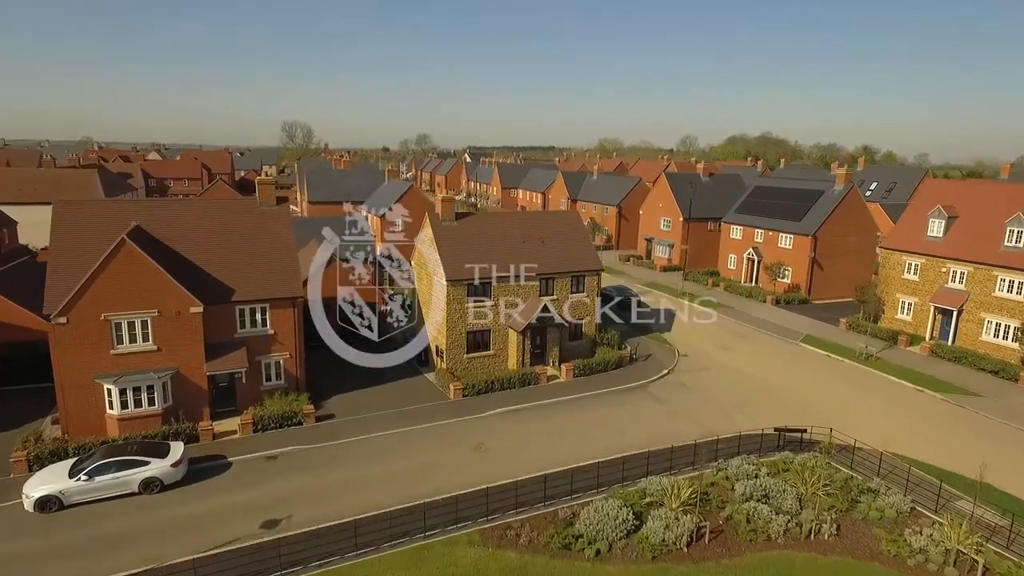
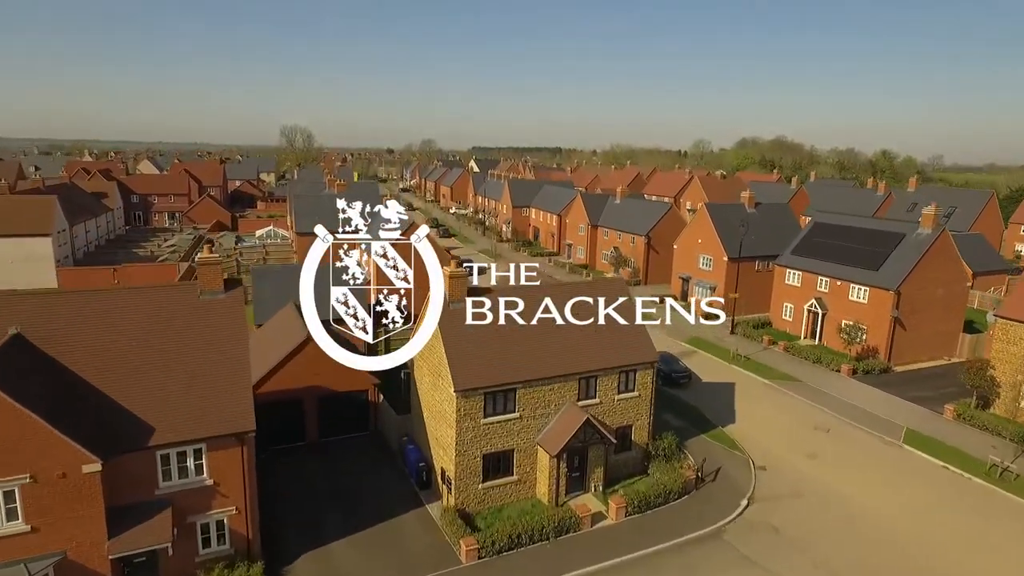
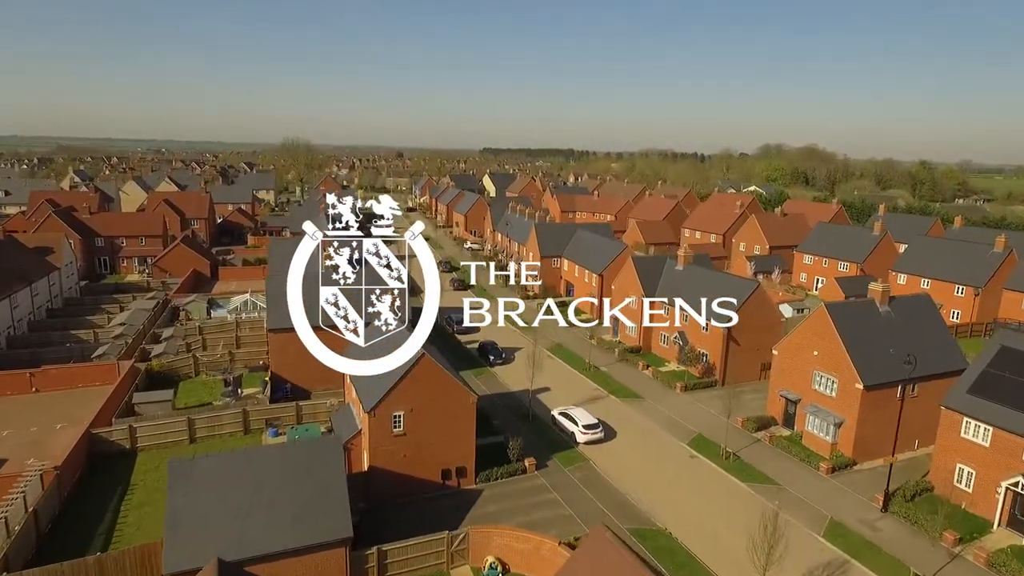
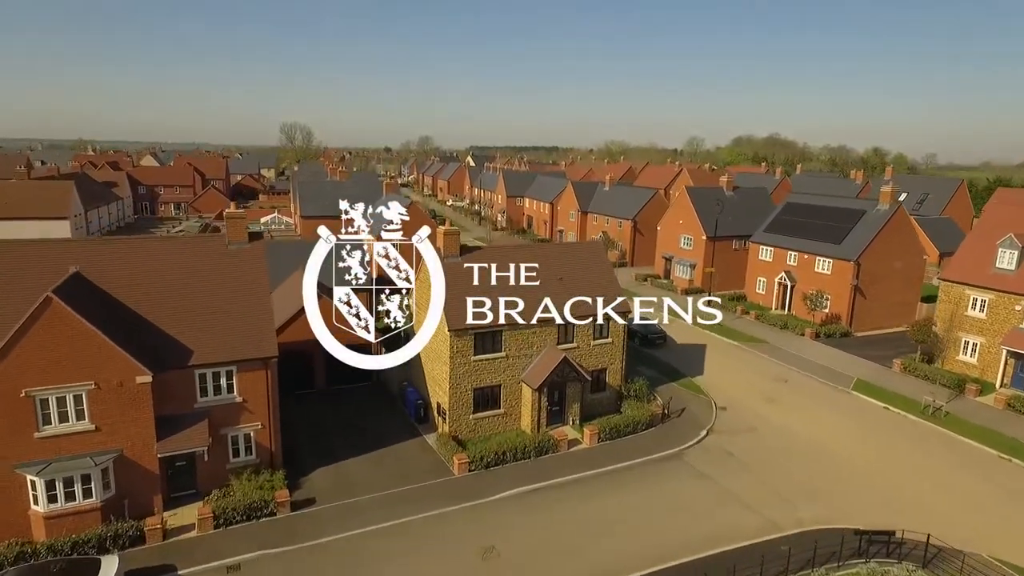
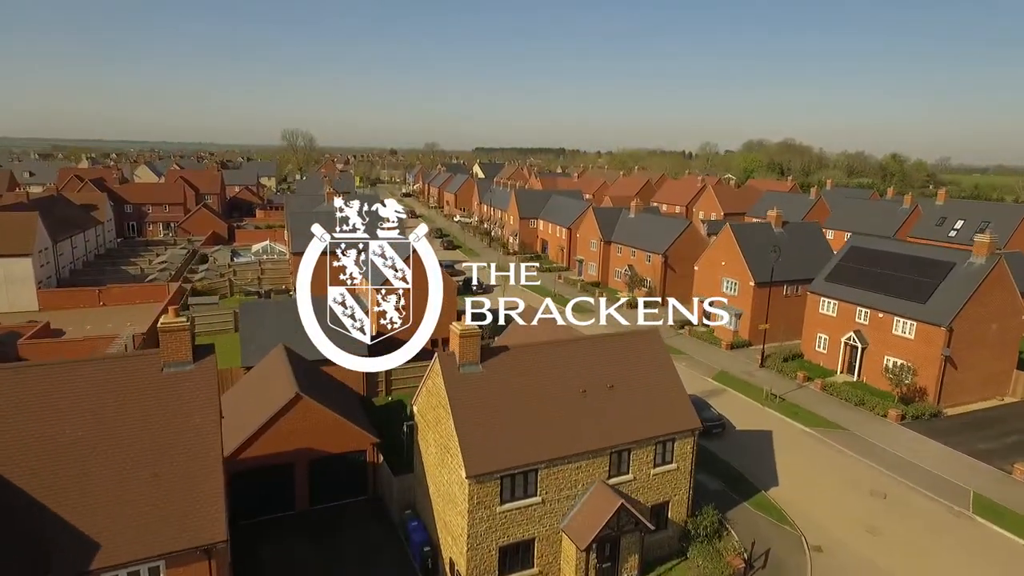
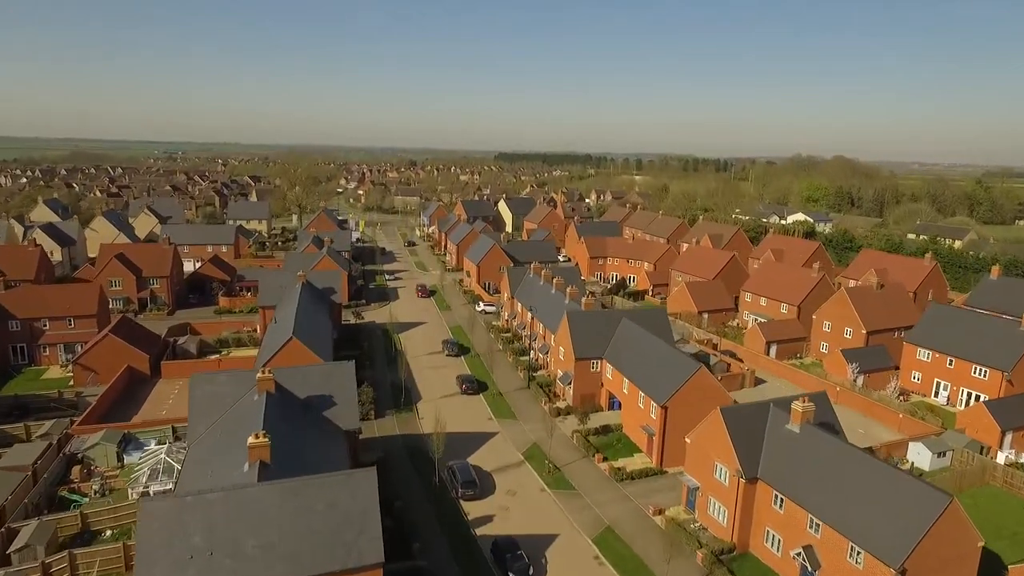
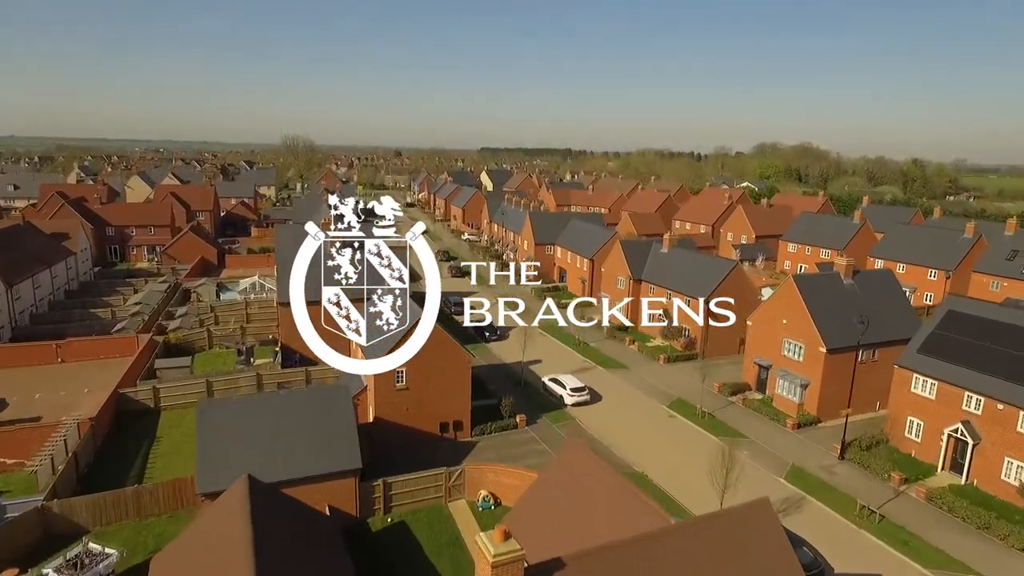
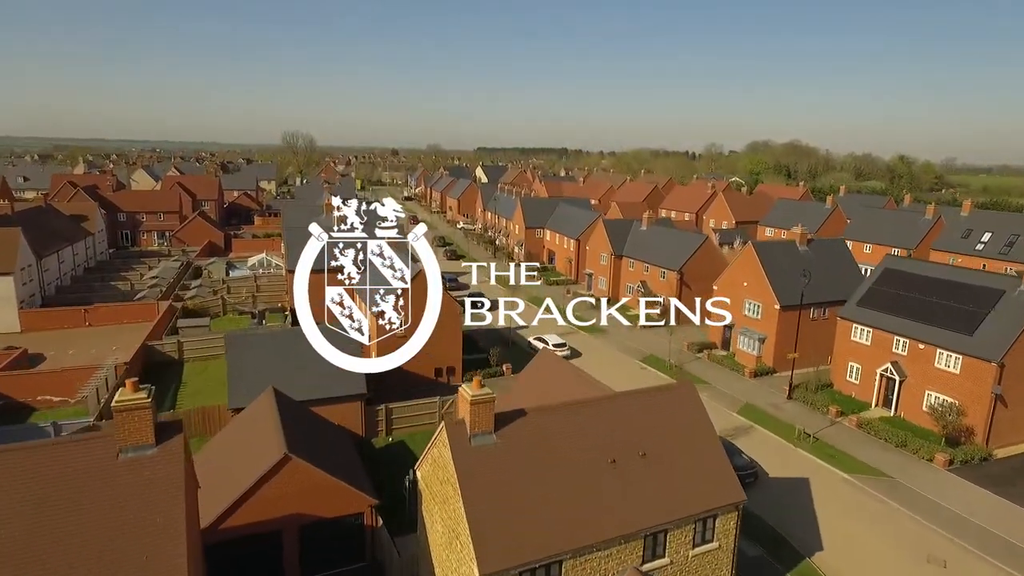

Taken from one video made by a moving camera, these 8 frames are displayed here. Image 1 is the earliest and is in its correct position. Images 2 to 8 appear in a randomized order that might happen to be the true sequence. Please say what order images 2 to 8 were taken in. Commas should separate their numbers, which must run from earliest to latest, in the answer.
4, 2, 5, 8, 7, 3, 6
